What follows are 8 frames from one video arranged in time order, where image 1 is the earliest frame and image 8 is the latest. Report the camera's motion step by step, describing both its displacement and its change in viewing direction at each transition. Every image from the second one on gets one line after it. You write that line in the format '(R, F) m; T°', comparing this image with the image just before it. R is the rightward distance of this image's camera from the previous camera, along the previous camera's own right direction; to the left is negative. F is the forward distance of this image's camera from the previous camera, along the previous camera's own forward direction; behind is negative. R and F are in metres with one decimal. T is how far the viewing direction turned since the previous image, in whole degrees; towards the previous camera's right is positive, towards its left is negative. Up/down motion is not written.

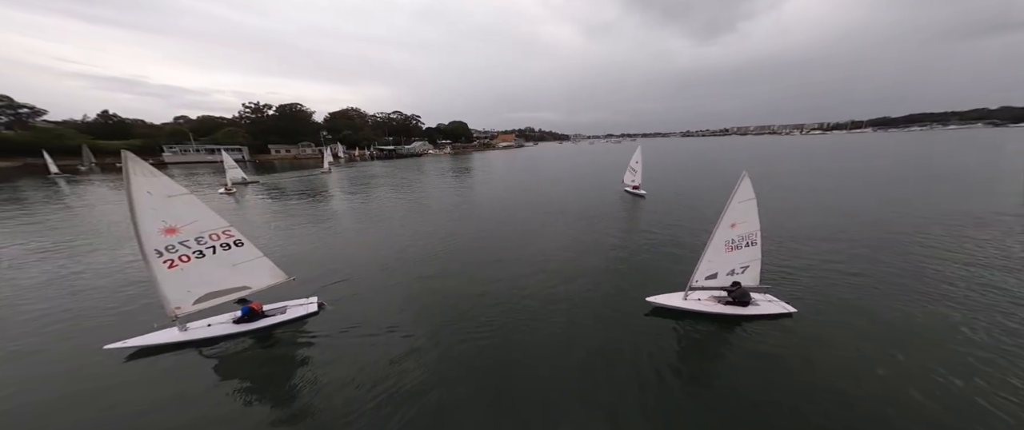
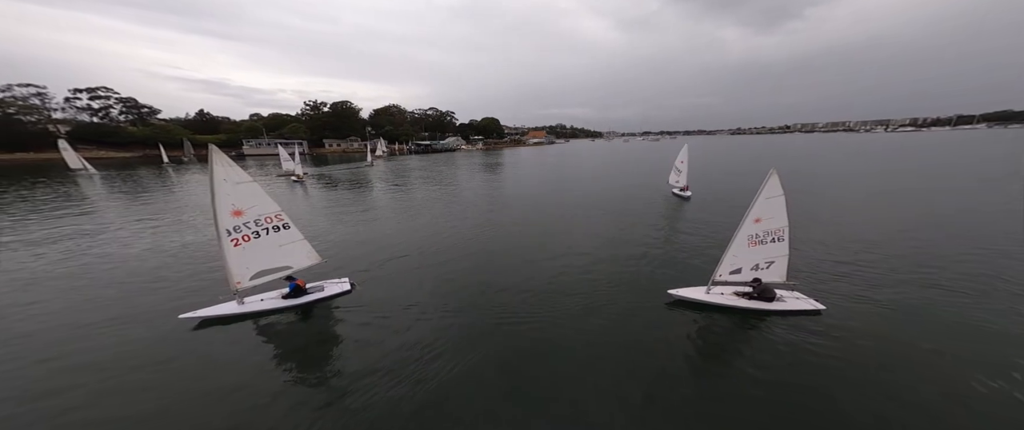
(+0.1, -0.1) m; -6°
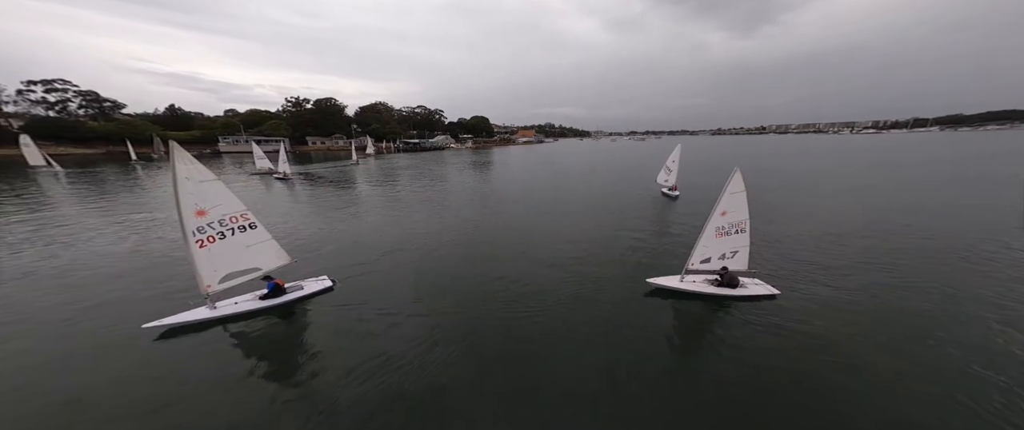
(0.0, -0.2) m; +2°
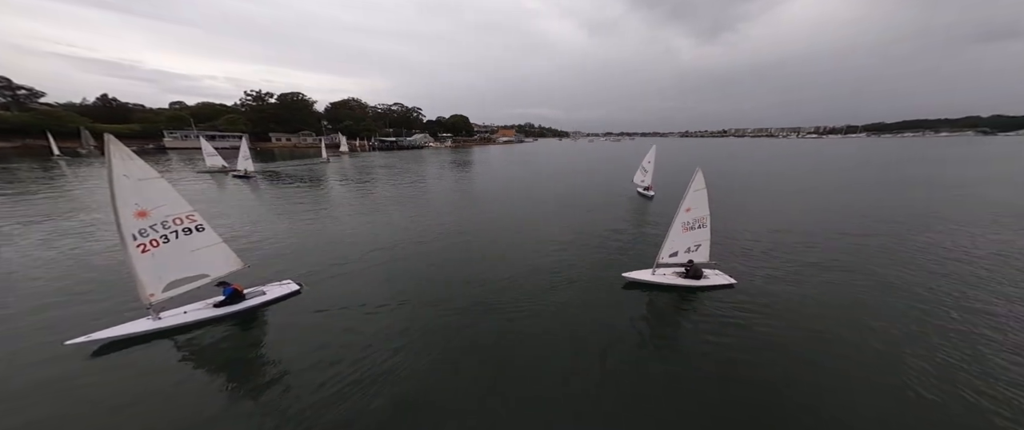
(0.0, -0.1) m; +4°
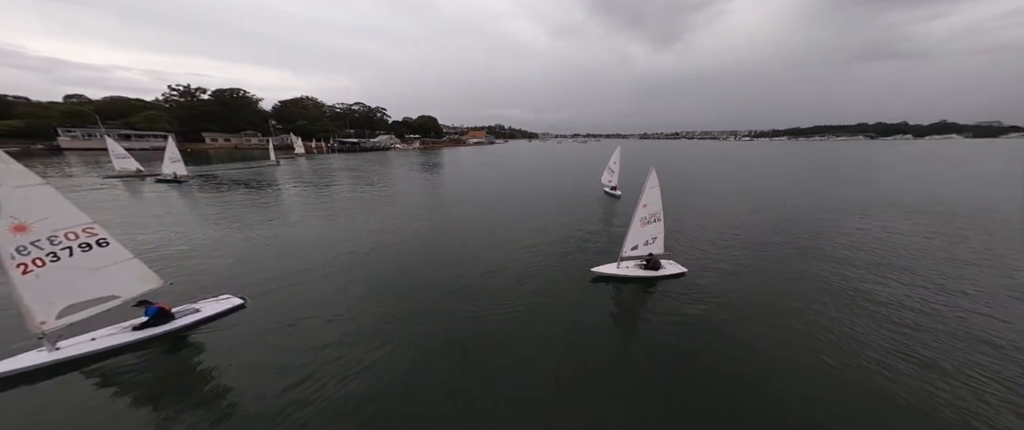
(0.0, -0.2) m; +5°
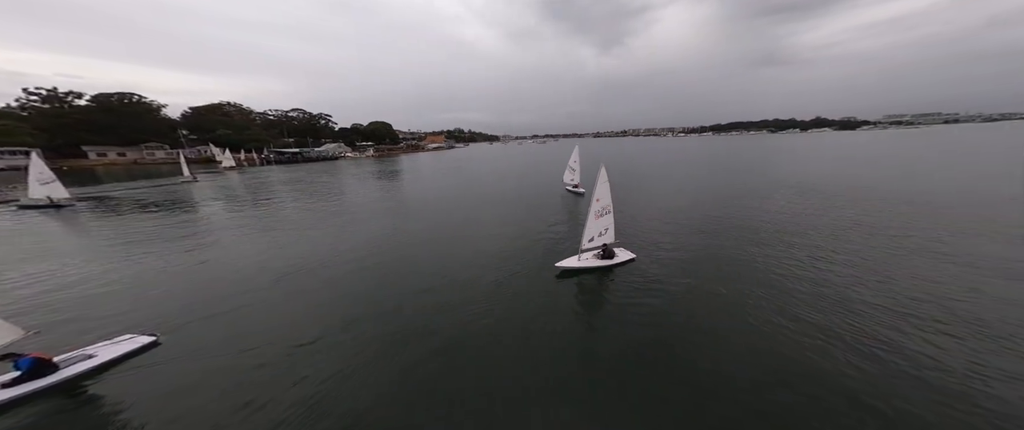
(-0.2, 0.0) m; +7°
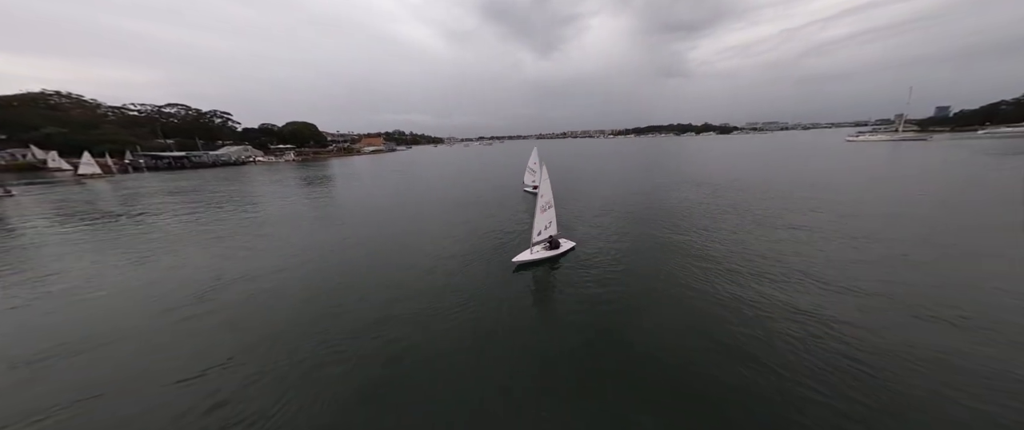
(-2.0, -0.4) m; +11°
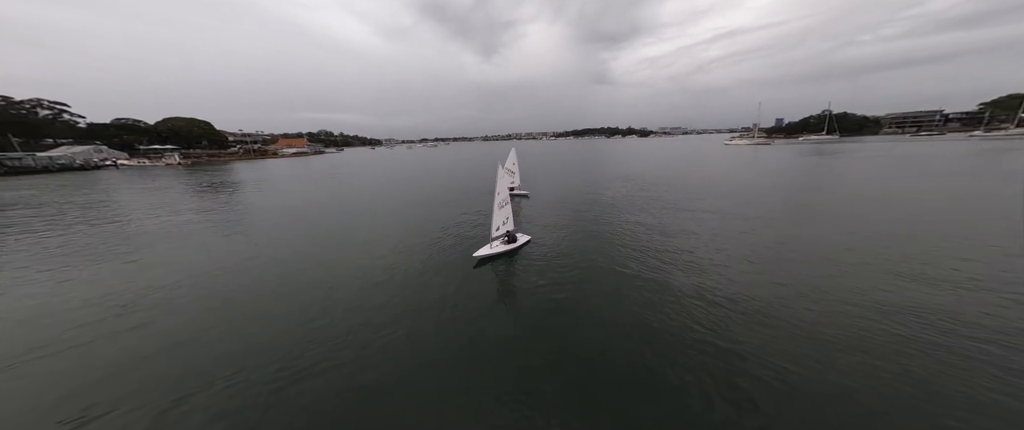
(-3.5, +0.9) m; +12°
